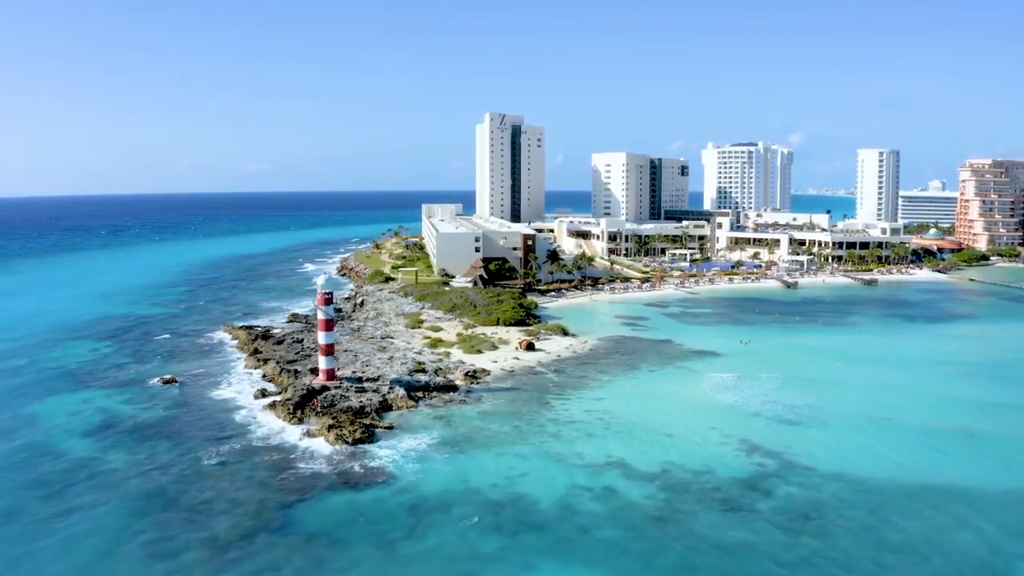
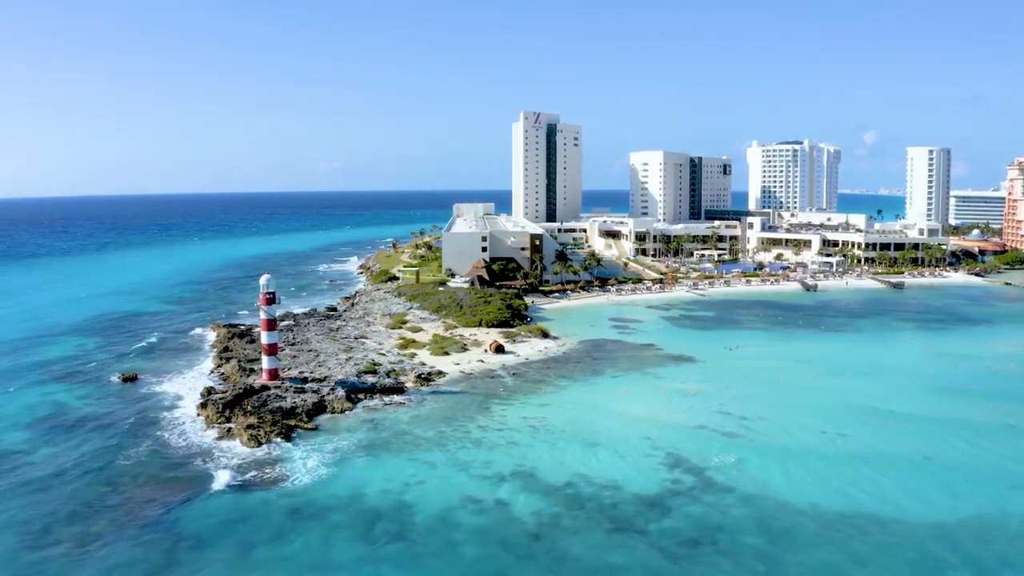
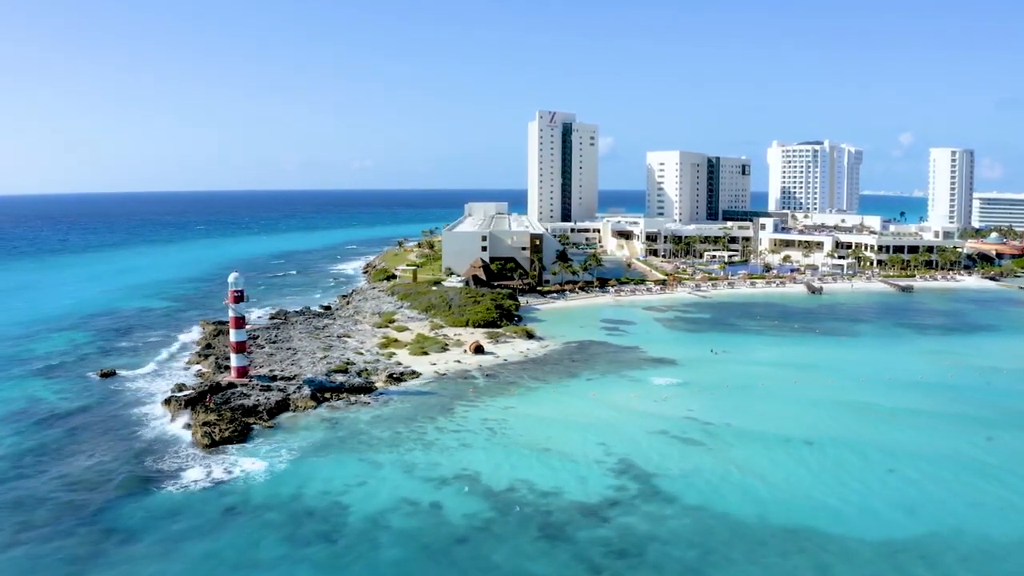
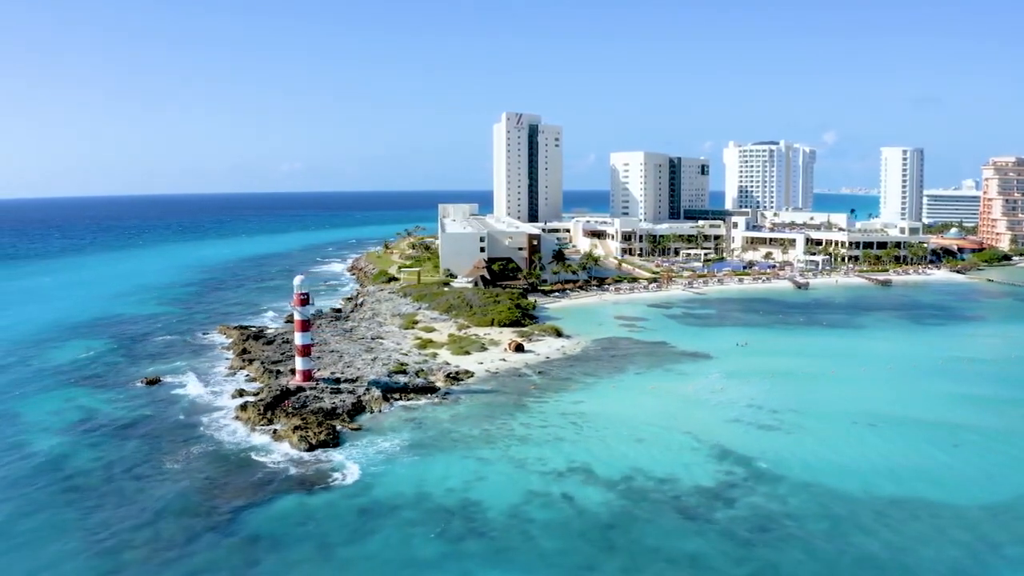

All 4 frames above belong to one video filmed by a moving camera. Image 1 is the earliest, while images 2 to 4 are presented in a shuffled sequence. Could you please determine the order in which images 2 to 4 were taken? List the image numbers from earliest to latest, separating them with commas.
4, 2, 3
